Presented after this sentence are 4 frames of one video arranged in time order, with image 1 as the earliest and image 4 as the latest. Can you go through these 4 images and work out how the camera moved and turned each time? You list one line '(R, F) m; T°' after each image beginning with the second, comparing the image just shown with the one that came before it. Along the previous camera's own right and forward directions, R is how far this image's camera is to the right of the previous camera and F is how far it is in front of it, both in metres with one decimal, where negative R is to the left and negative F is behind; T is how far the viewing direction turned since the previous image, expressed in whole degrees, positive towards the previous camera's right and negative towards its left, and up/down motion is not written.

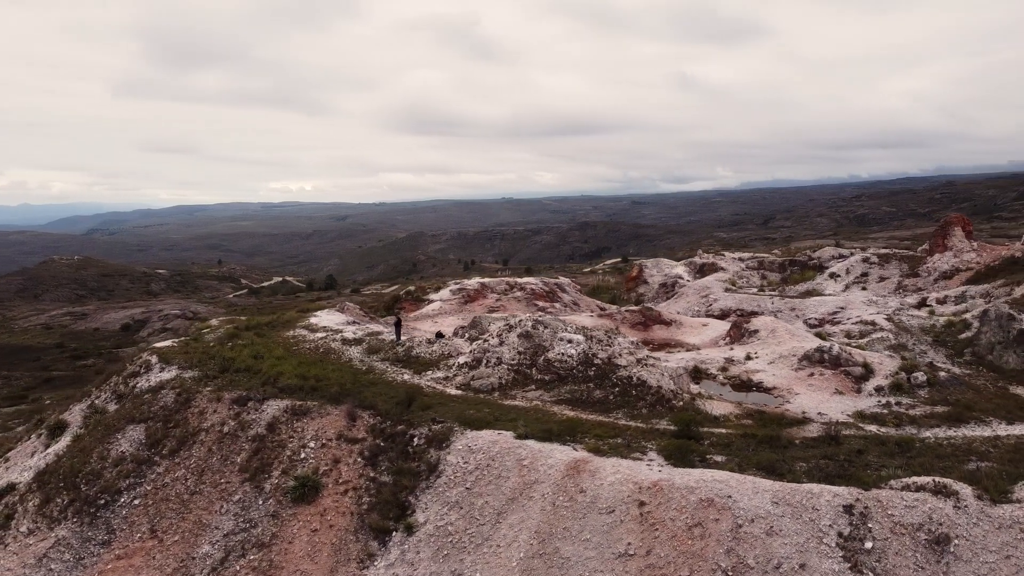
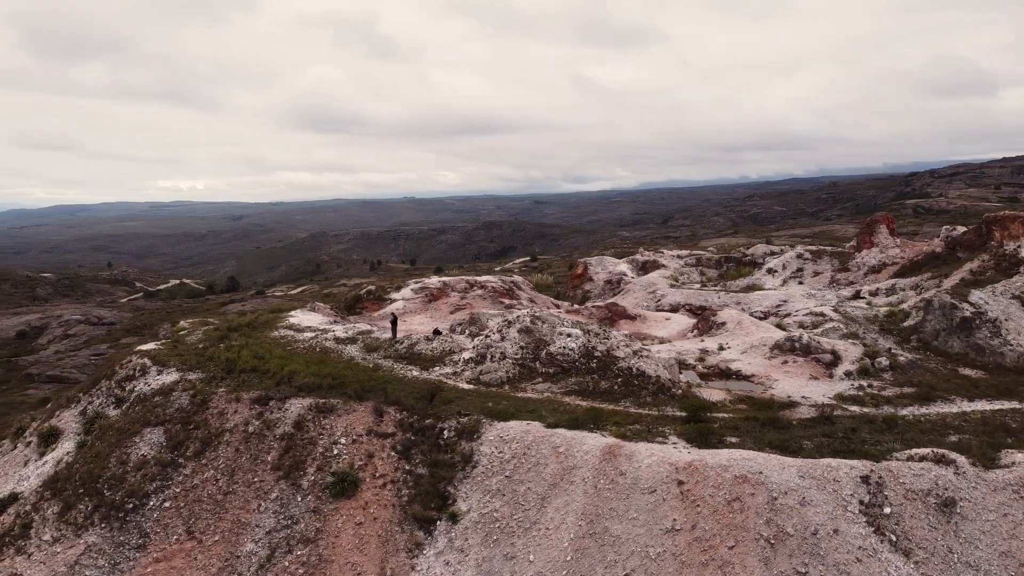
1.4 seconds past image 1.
(-3.6, -0.8) m; +7°
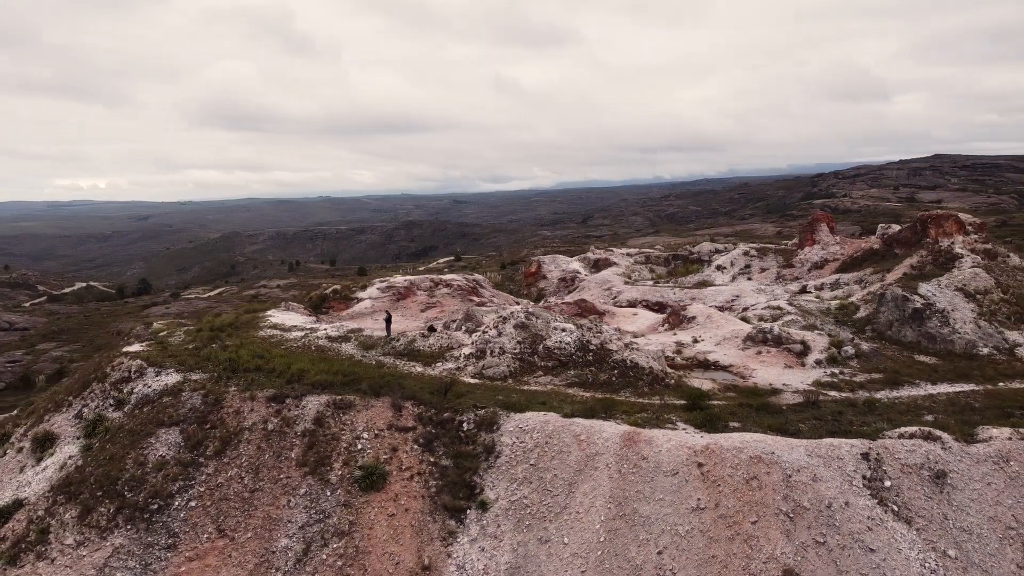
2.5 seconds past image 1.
(-2.9, -0.7) m; +6°
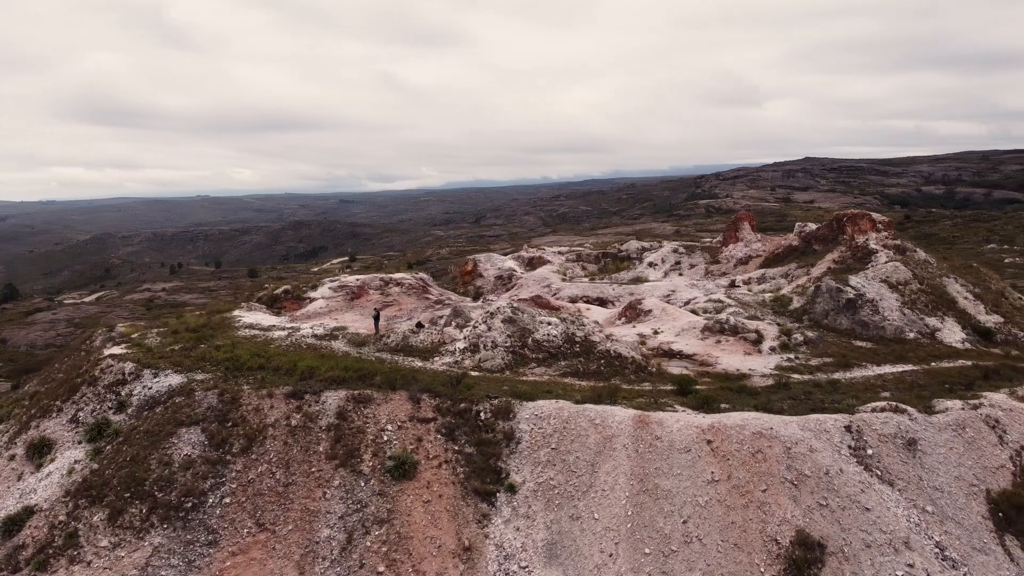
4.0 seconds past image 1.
(-3.9, -1.1) m; +8°
